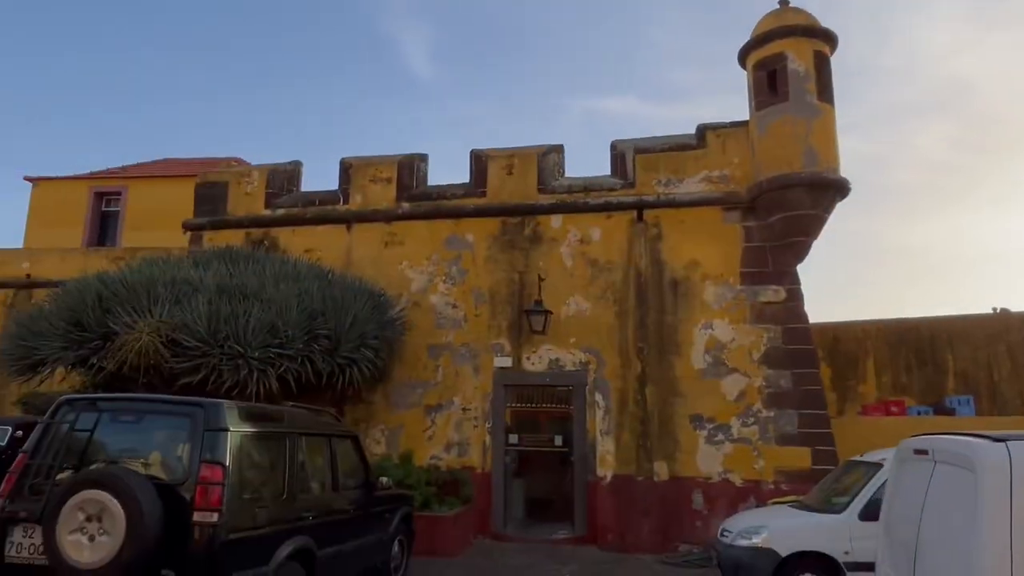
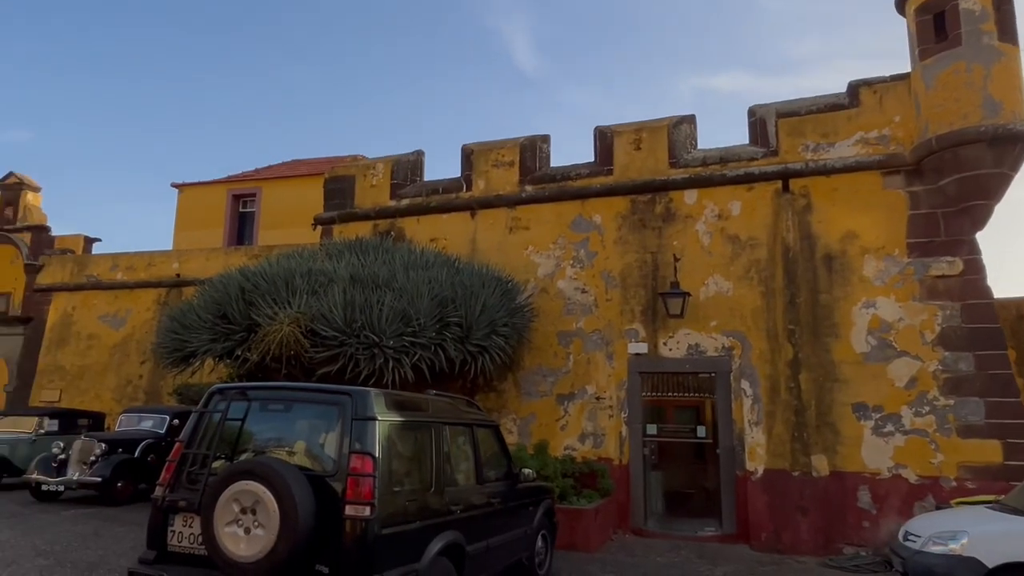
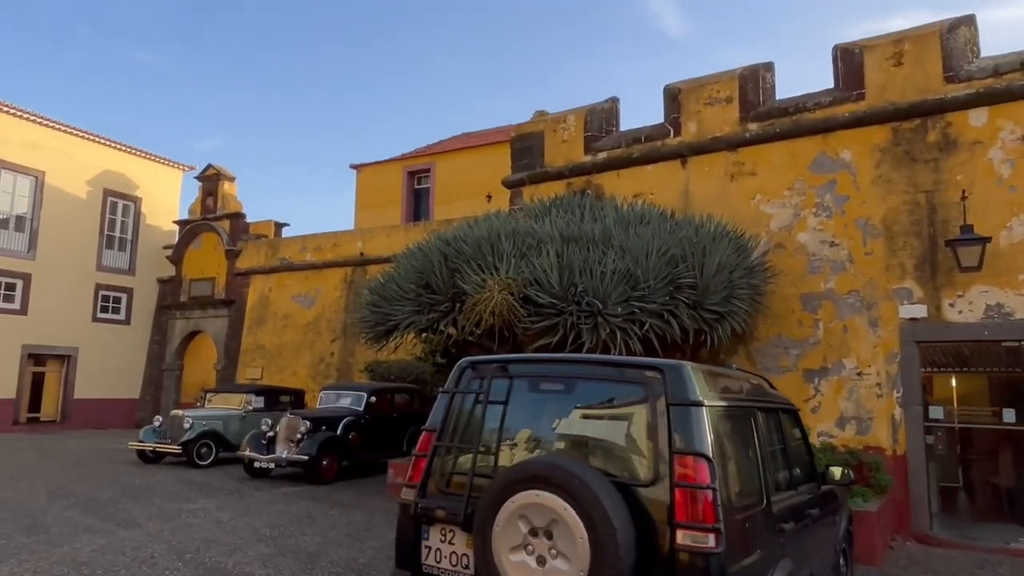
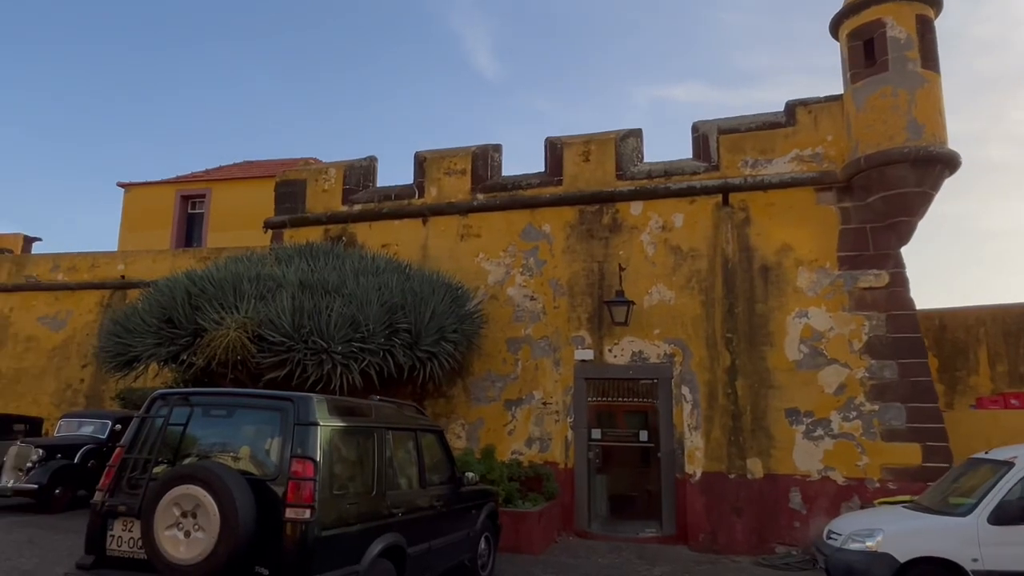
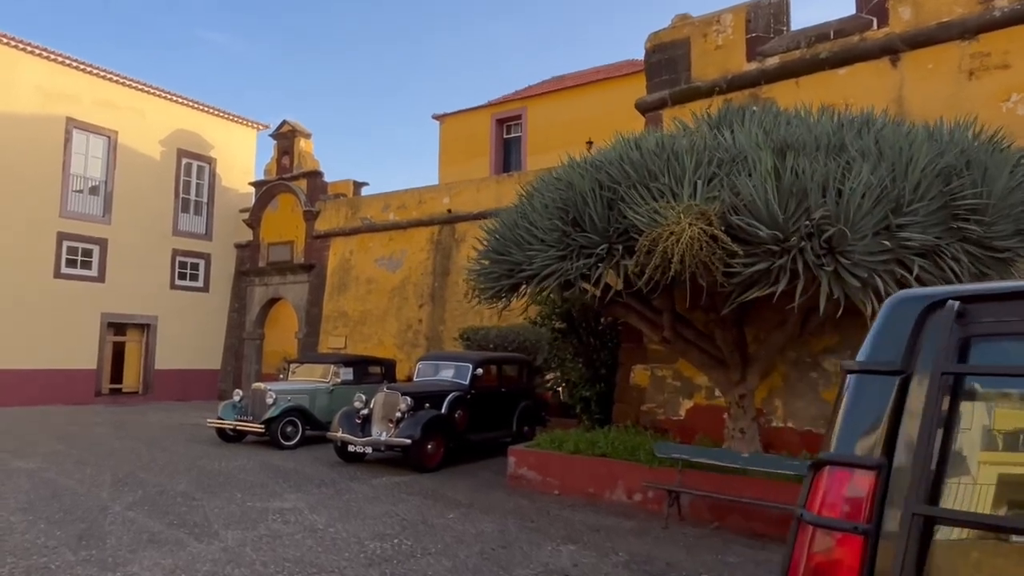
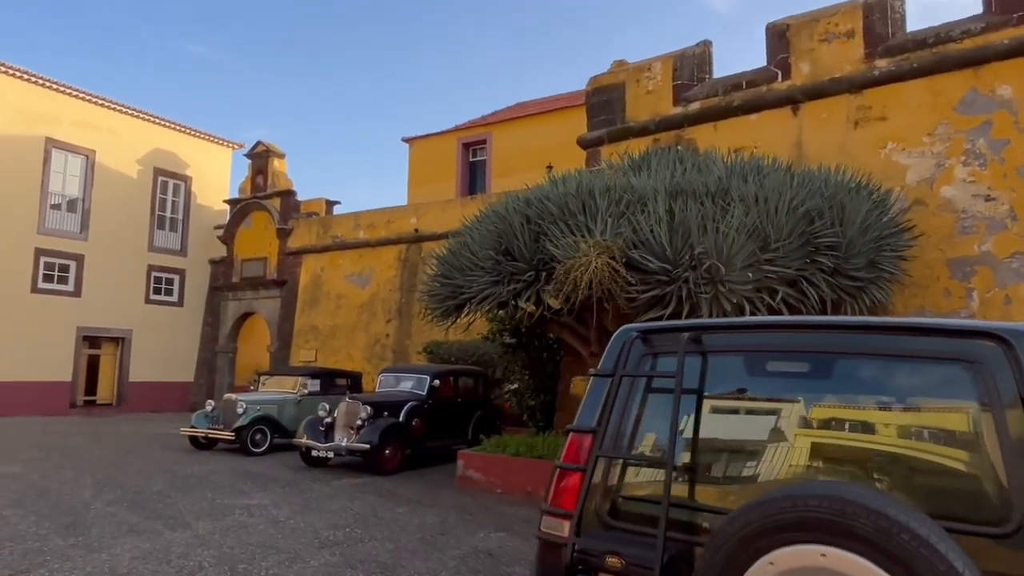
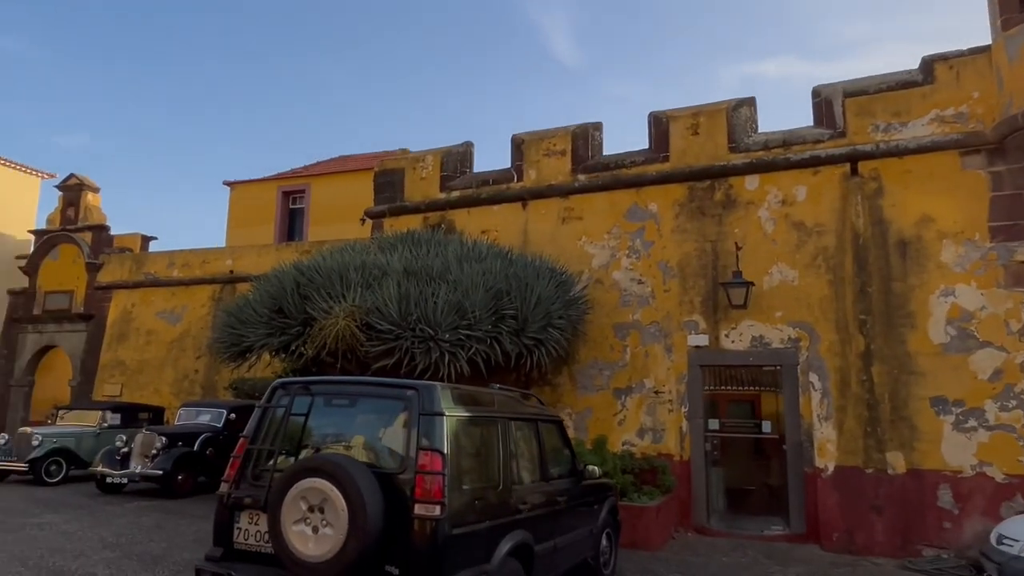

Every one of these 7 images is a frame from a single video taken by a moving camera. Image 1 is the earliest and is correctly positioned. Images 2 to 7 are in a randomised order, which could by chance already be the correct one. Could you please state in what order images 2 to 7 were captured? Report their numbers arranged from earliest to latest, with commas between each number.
4, 2, 7, 3, 6, 5
